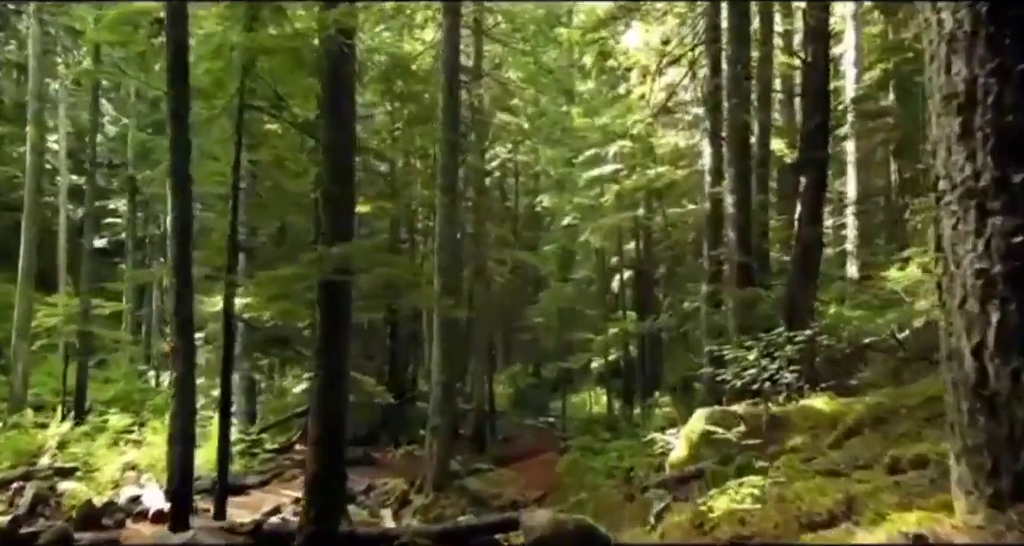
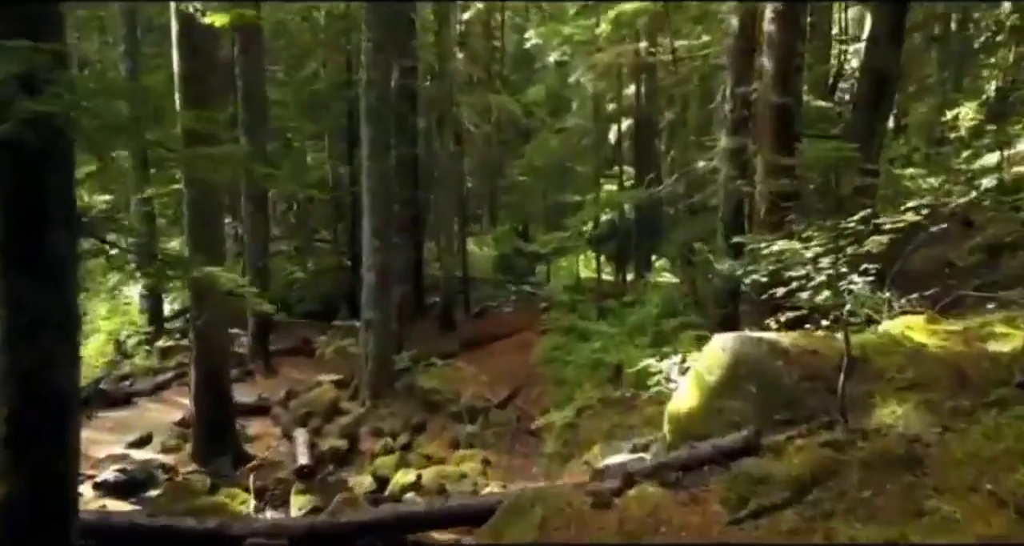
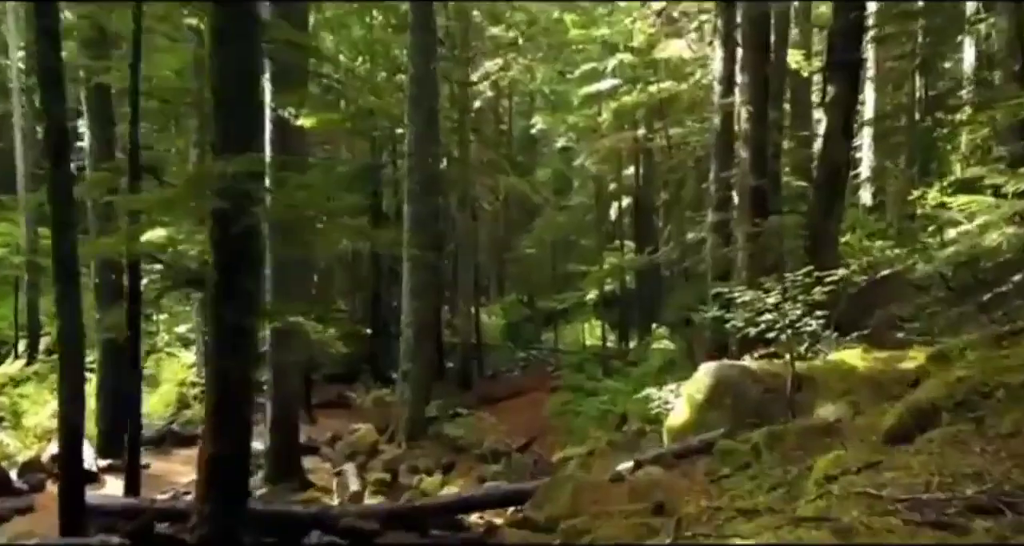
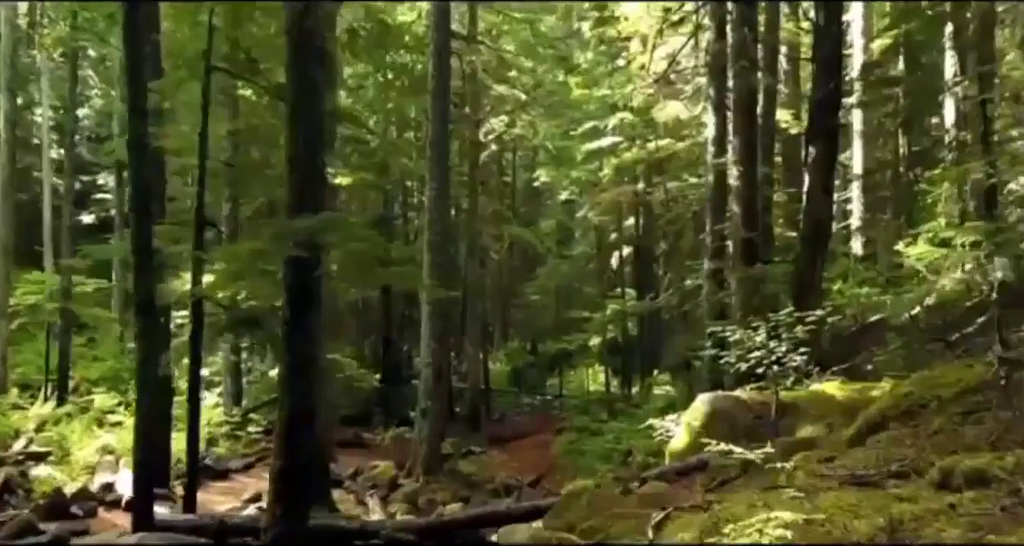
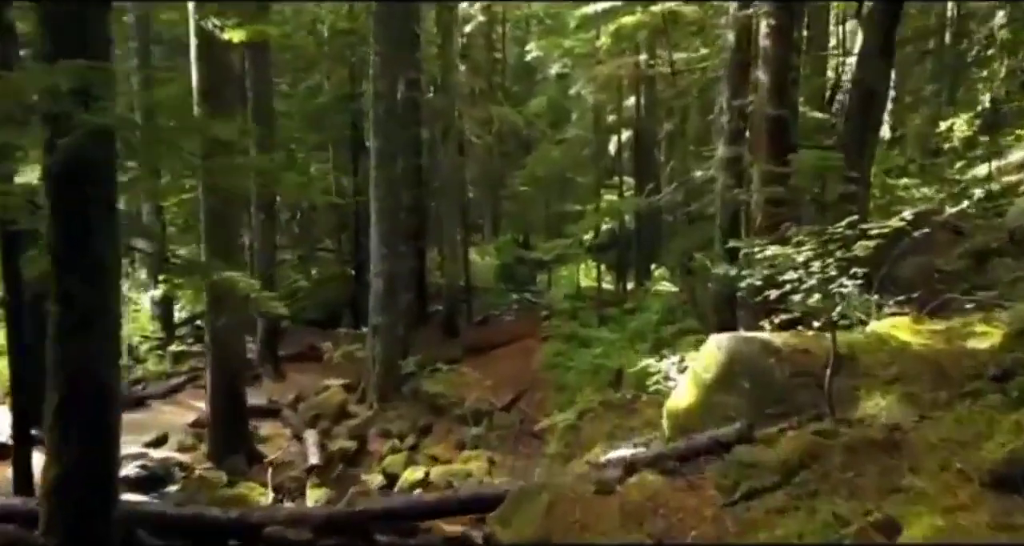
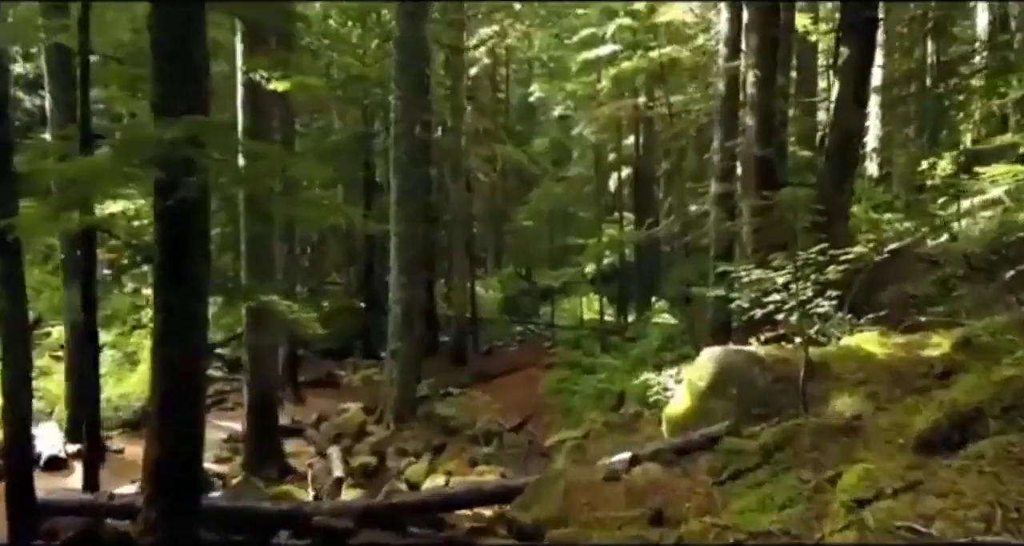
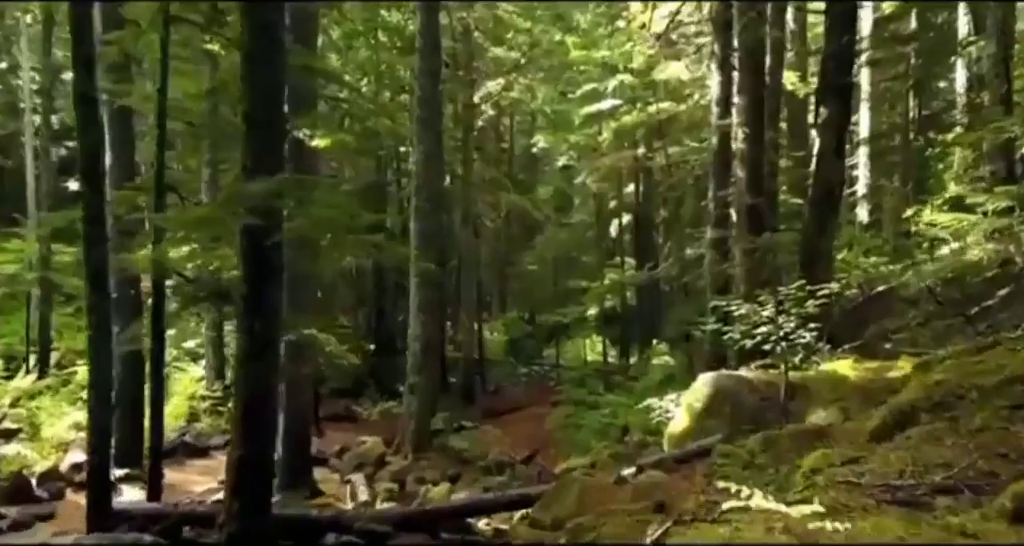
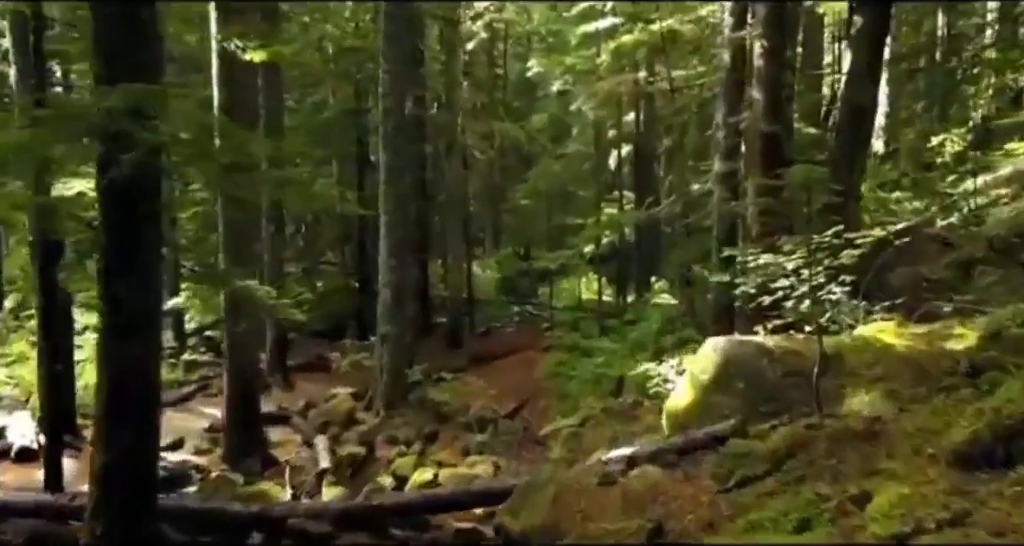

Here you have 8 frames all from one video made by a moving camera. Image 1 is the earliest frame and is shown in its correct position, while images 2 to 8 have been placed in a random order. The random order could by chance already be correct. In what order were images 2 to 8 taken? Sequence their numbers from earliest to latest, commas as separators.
4, 7, 3, 6, 8, 5, 2
